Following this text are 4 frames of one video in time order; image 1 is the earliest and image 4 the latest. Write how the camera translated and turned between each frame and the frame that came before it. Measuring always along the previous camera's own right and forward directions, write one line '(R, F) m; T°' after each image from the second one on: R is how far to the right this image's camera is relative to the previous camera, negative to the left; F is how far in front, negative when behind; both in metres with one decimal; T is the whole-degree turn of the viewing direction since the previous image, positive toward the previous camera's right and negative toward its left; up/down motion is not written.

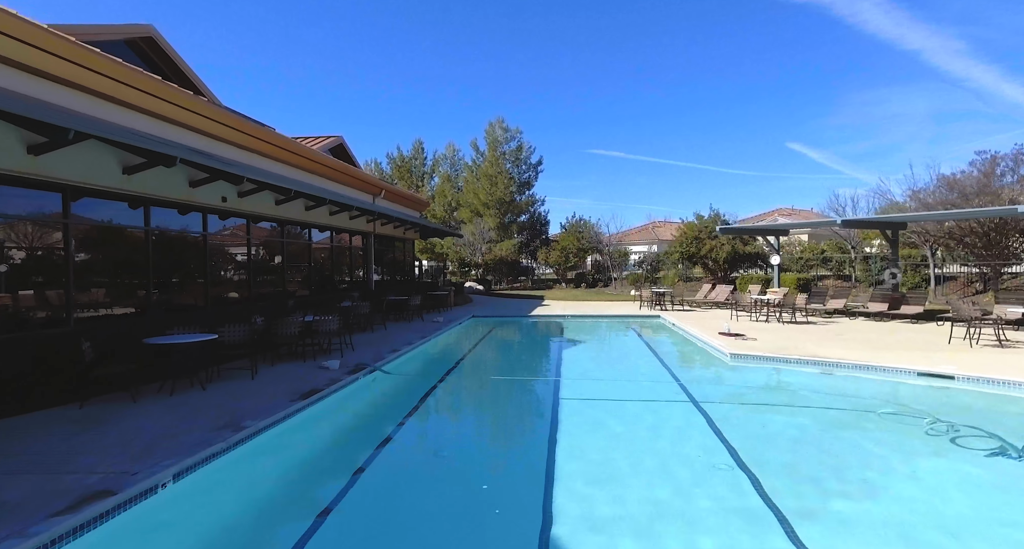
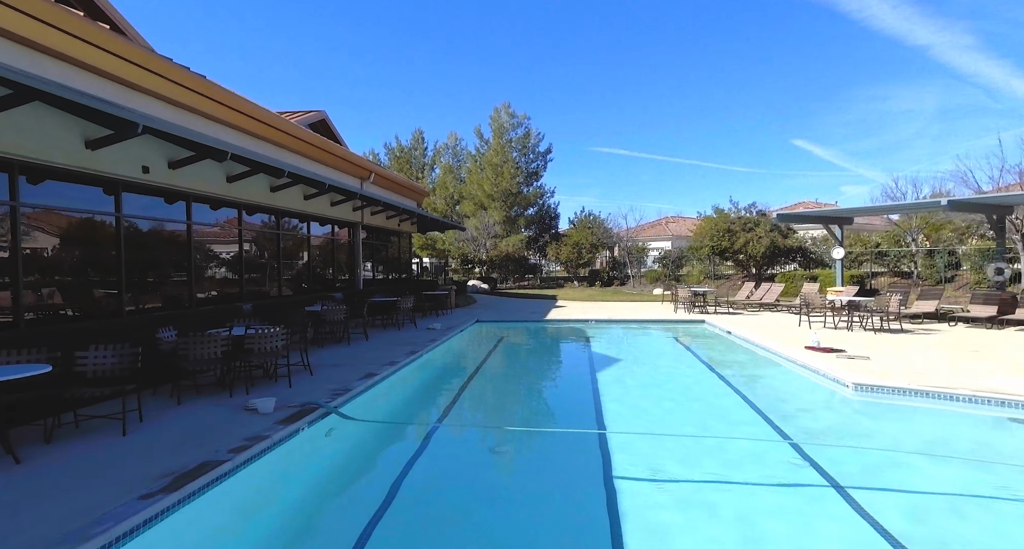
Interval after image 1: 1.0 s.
(-0.2, +2.1) m; 0°
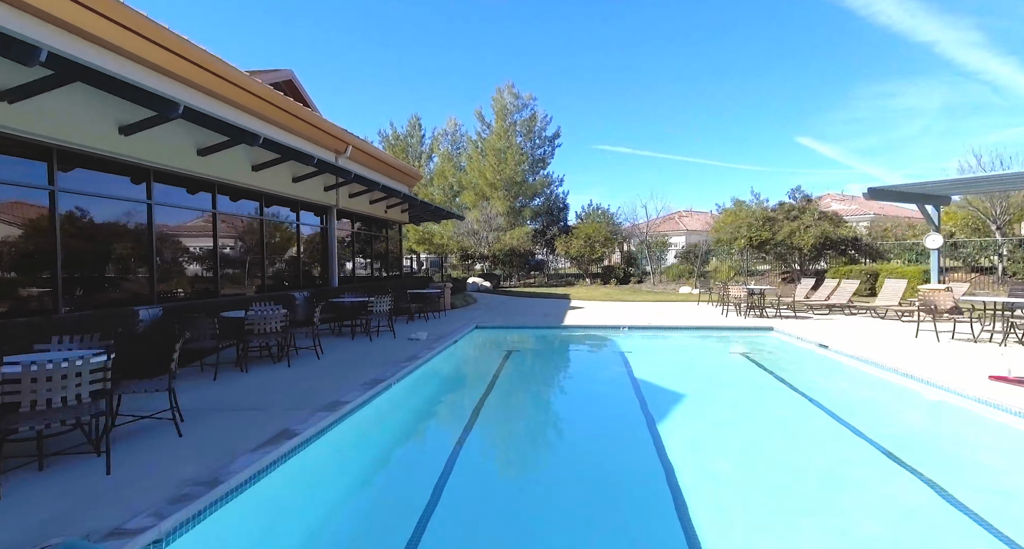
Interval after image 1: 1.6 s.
(-0.1, +2.4) m; 0°
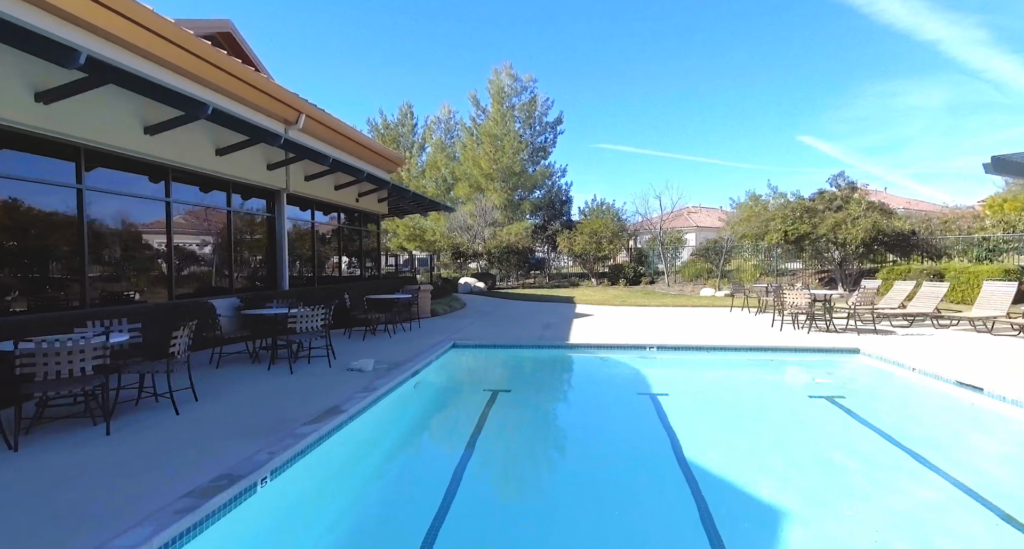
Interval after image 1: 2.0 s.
(+0.1, +2.2) m; 0°
